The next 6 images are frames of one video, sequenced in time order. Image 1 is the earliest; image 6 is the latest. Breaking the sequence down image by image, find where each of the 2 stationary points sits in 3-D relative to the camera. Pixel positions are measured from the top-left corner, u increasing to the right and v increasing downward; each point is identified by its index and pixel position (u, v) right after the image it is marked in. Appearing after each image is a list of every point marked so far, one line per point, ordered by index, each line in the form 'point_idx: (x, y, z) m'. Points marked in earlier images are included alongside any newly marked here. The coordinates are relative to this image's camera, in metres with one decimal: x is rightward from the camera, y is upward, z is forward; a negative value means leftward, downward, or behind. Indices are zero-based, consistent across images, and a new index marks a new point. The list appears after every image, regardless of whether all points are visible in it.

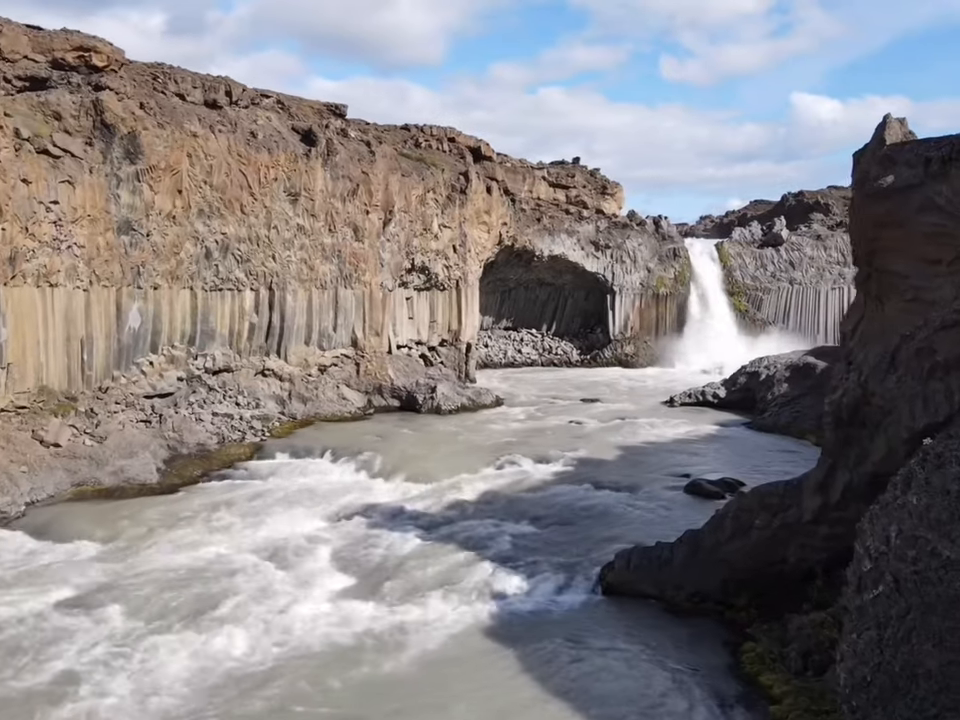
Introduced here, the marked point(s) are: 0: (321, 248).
0: (-3.1, +2.2, +18.7) m
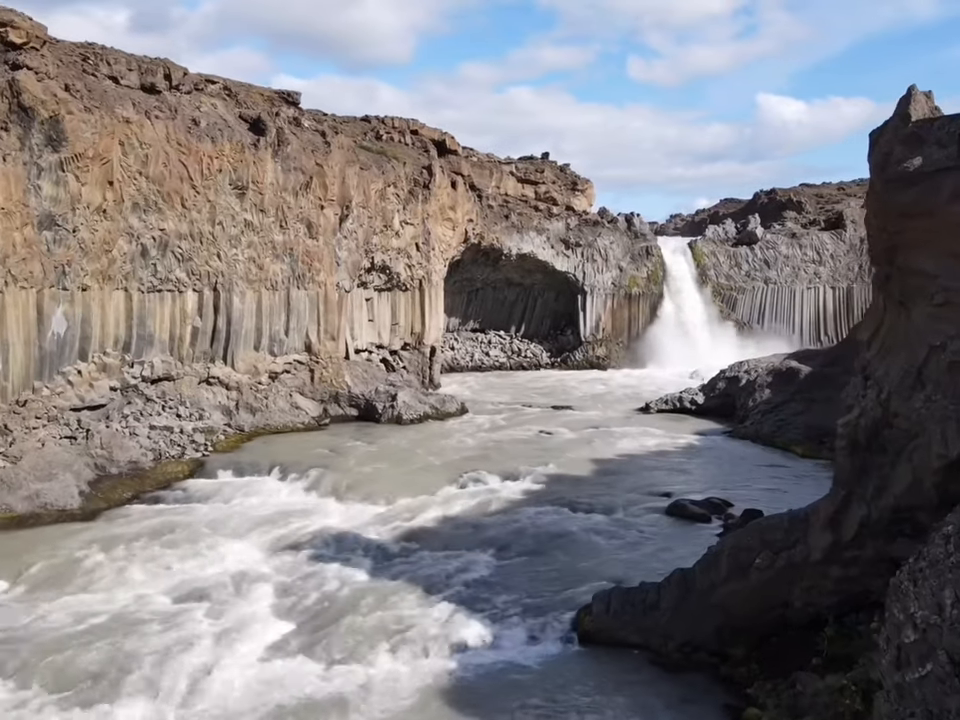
0: (-3.8, +2.1, +17.3) m
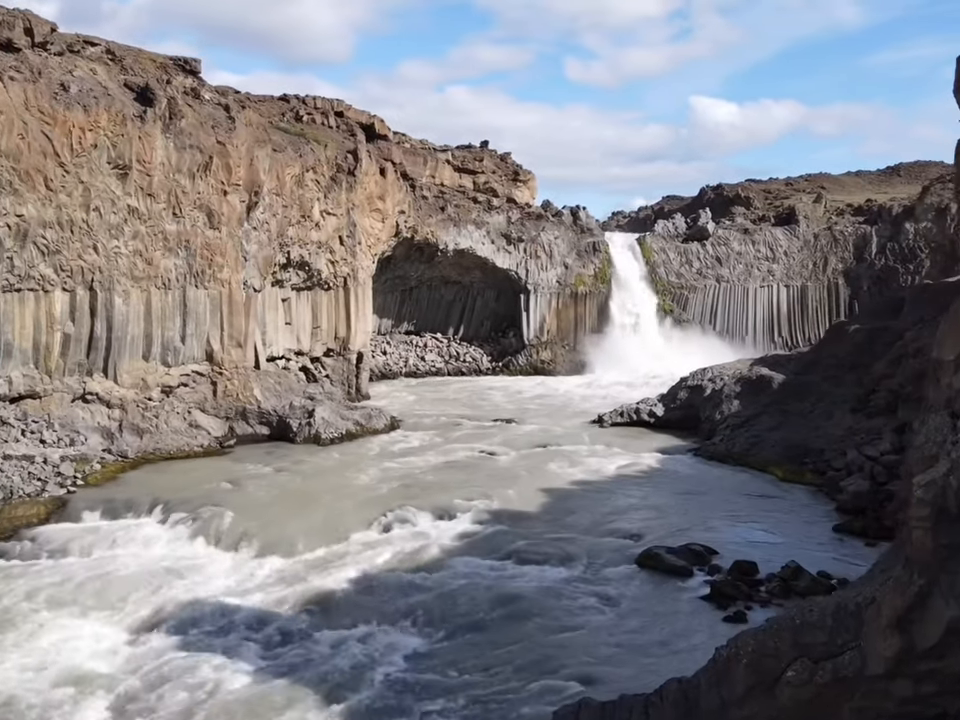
0: (-4.9, +1.9, +14.6) m
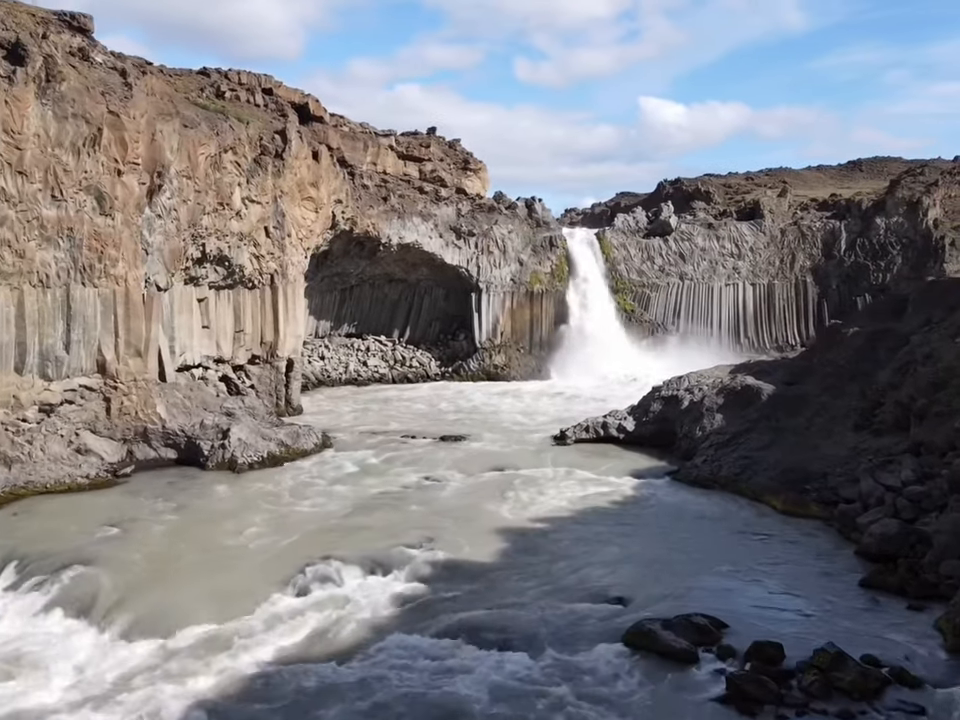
0: (-5.6, +1.7, +12.1) m
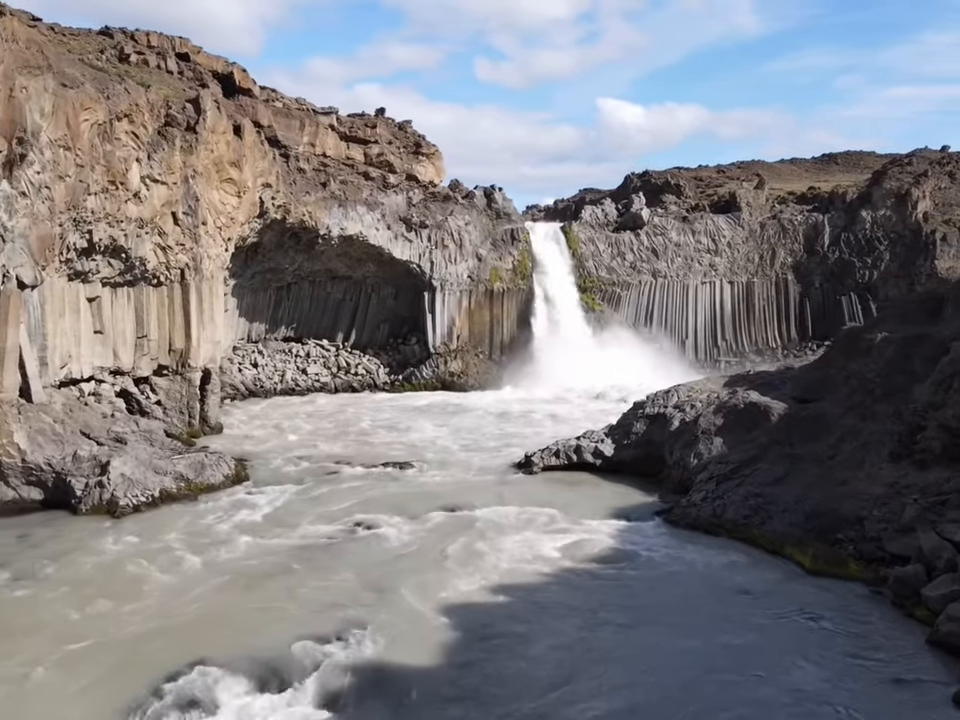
0: (-6.2, +1.5, +9.2) m
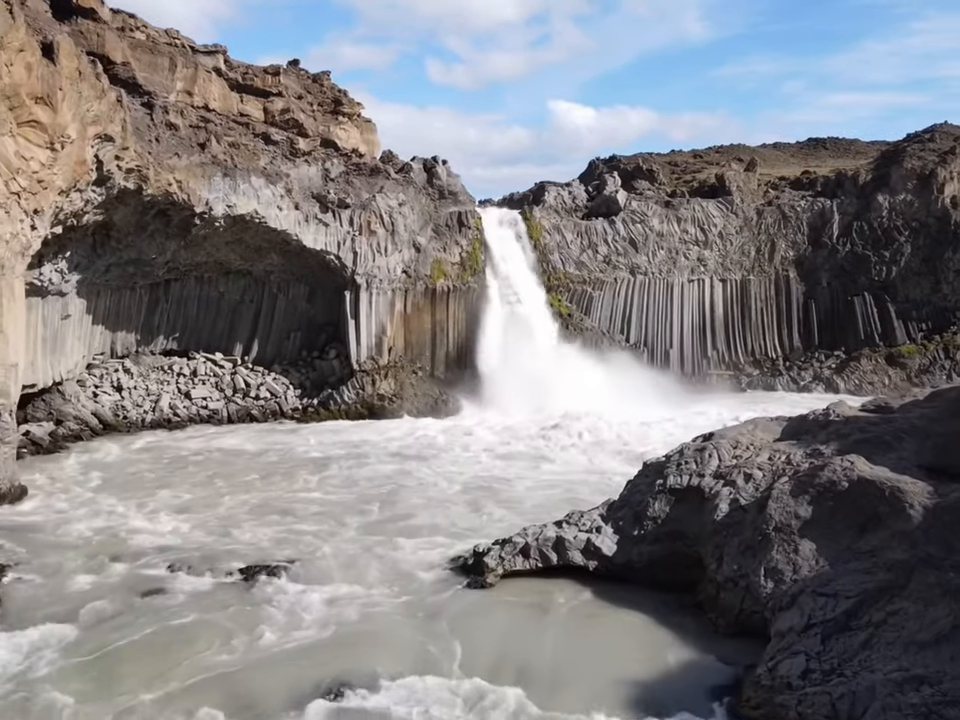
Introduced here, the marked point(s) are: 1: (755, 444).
0: (-6.6, +1.2, +3.8) m
1: (+2.4, -0.7, +8.3) m
